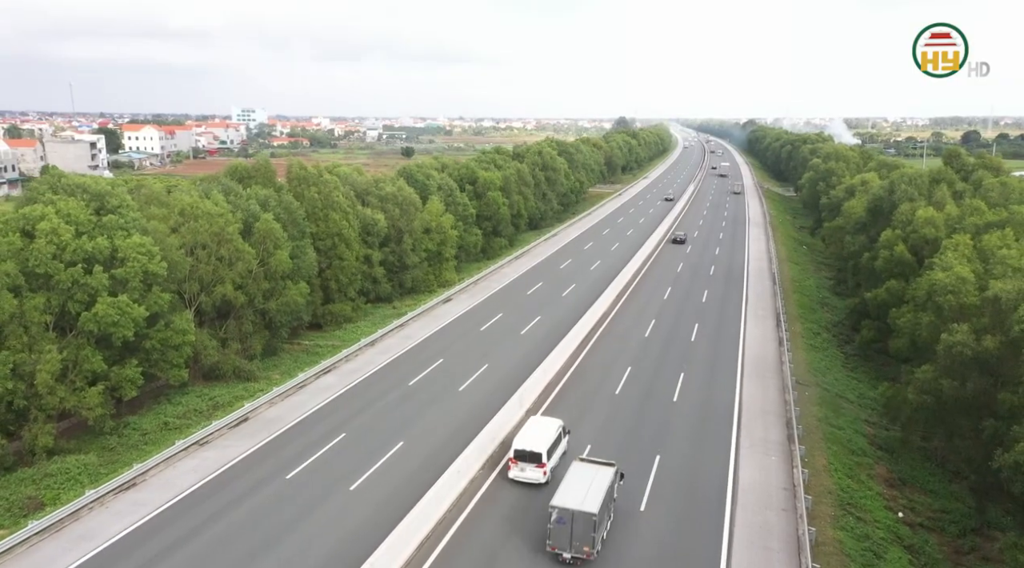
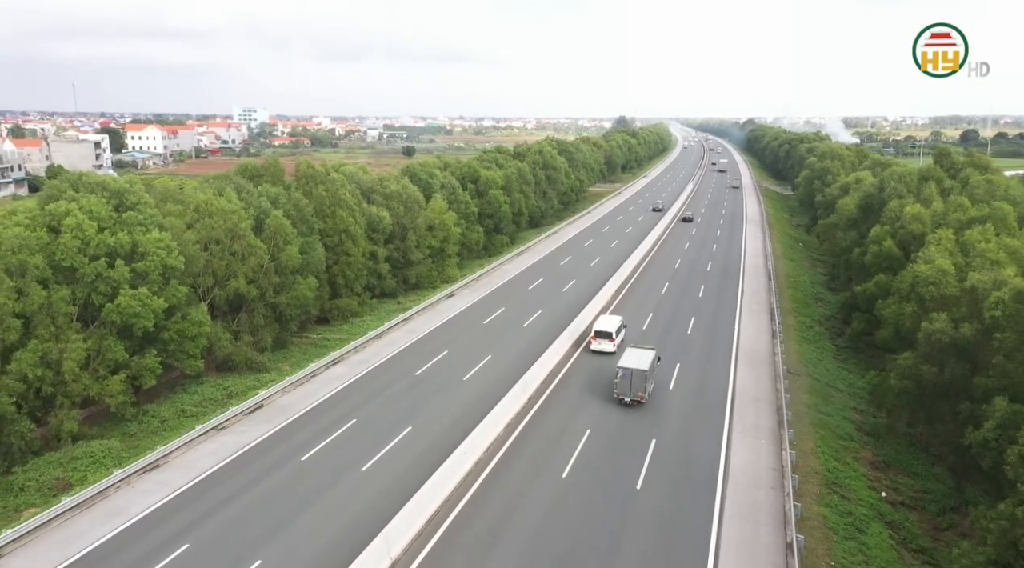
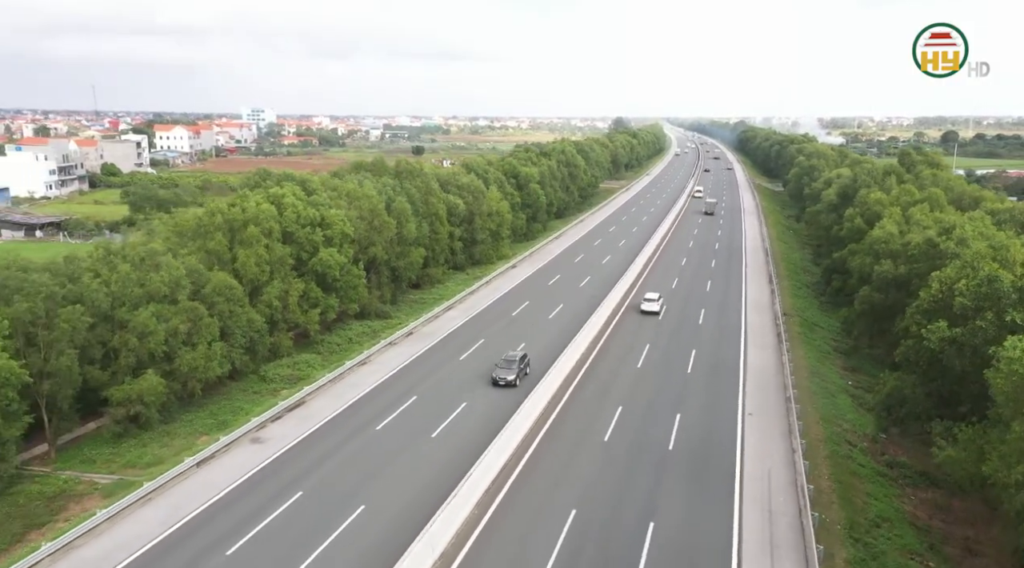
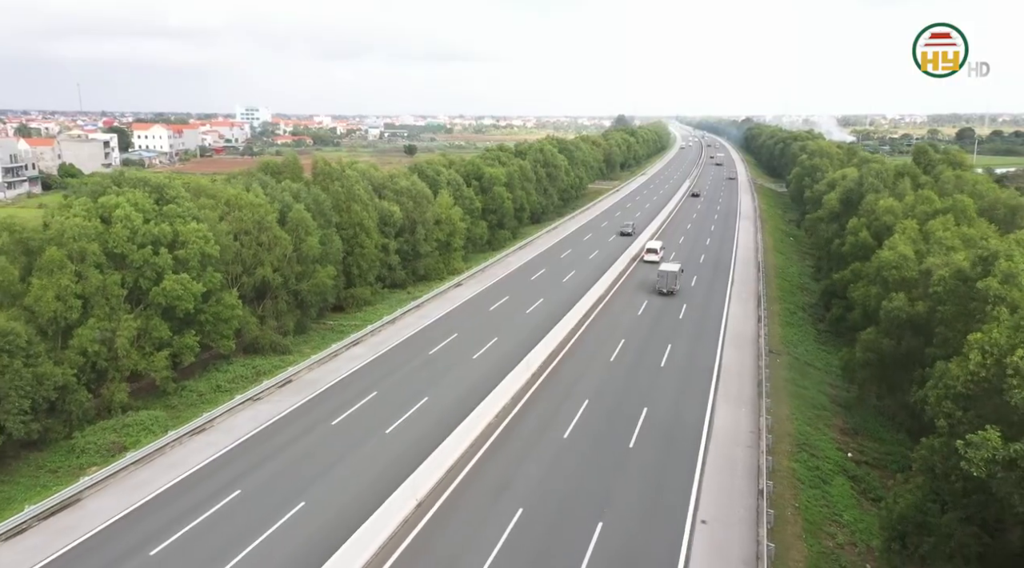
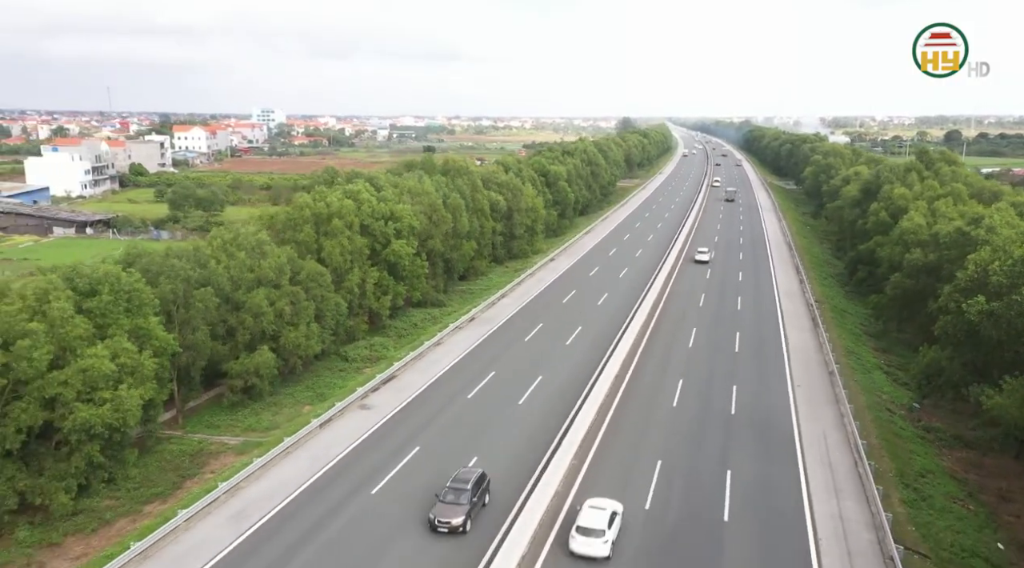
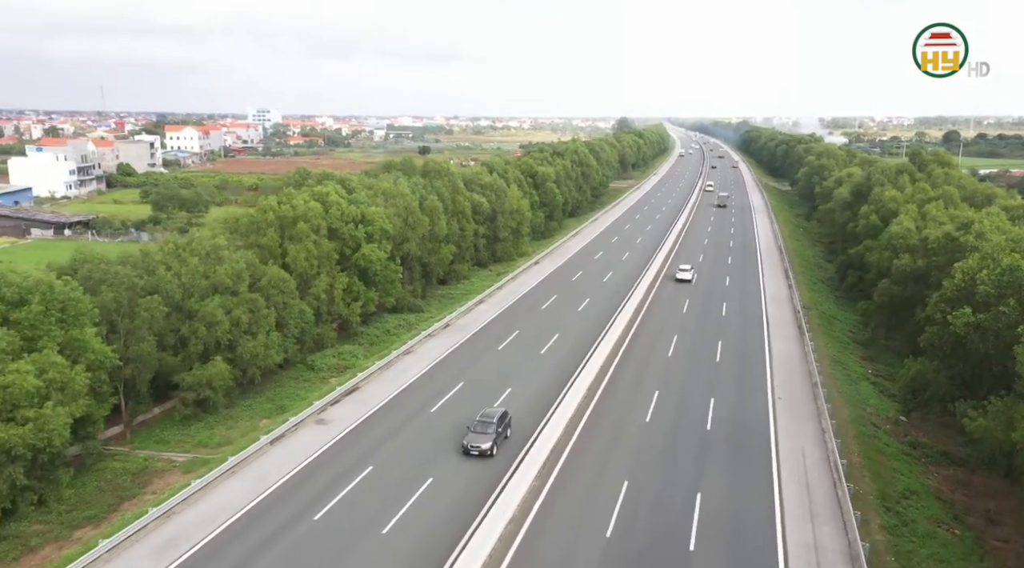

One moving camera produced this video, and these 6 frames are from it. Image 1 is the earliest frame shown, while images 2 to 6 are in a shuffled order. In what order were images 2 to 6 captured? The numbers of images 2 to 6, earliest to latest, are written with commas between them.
2, 4, 3, 6, 5
